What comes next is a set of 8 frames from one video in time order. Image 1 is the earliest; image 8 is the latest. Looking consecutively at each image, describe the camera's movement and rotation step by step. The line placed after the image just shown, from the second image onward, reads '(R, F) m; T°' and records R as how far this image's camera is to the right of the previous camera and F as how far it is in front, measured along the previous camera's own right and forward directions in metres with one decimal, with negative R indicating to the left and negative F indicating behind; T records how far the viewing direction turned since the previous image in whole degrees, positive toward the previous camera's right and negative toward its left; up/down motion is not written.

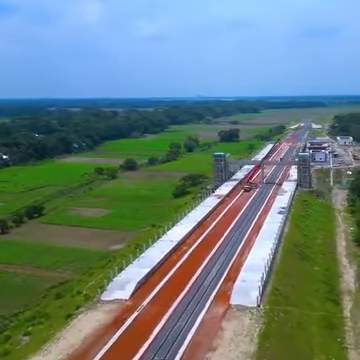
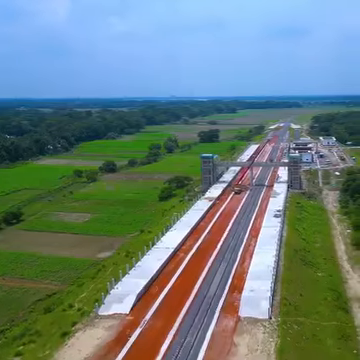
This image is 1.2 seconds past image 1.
(-1.8, +1.8) m; +4°
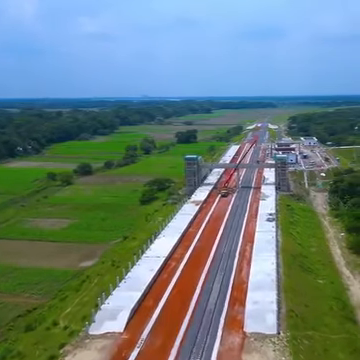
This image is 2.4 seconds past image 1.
(-1.4, +2.2) m; +4°
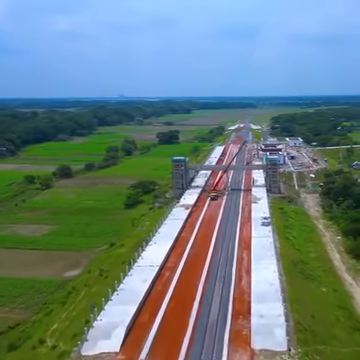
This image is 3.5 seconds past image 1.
(-1.1, +1.9) m; +3°
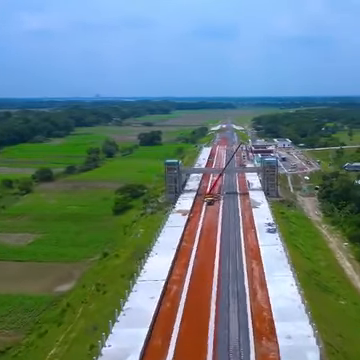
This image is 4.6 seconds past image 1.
(-1.9, +2.4) m; +4°
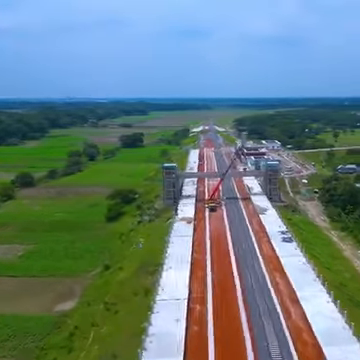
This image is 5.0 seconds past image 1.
(-2.7, +2.4) m; +4°
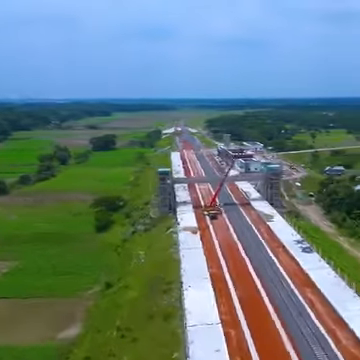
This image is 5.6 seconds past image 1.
(-3.2, +3.0) m; +6°
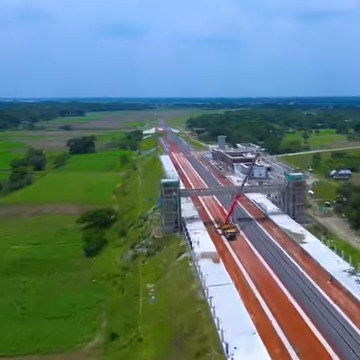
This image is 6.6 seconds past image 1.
(-2.7, +6.1) m; +4°
